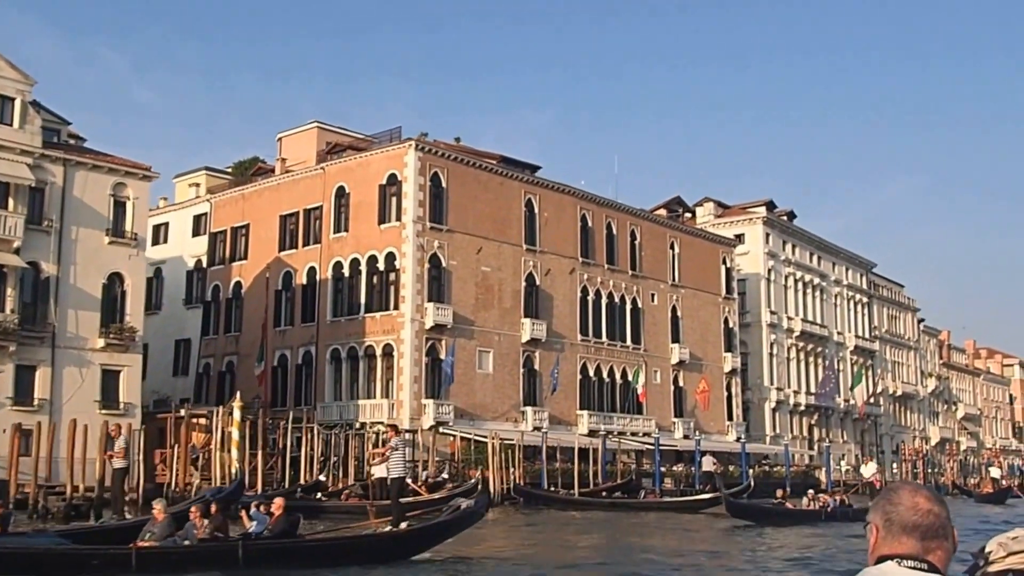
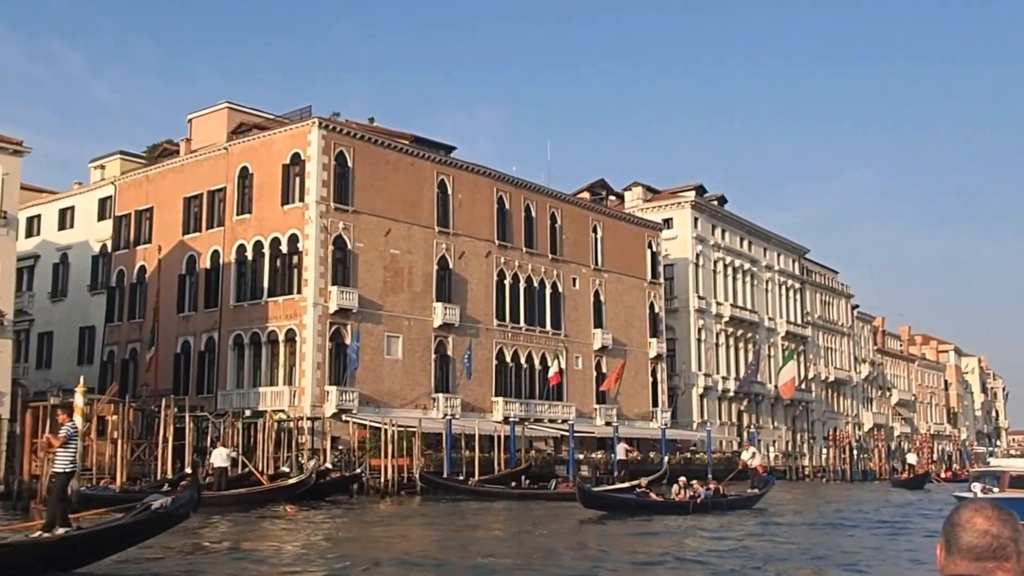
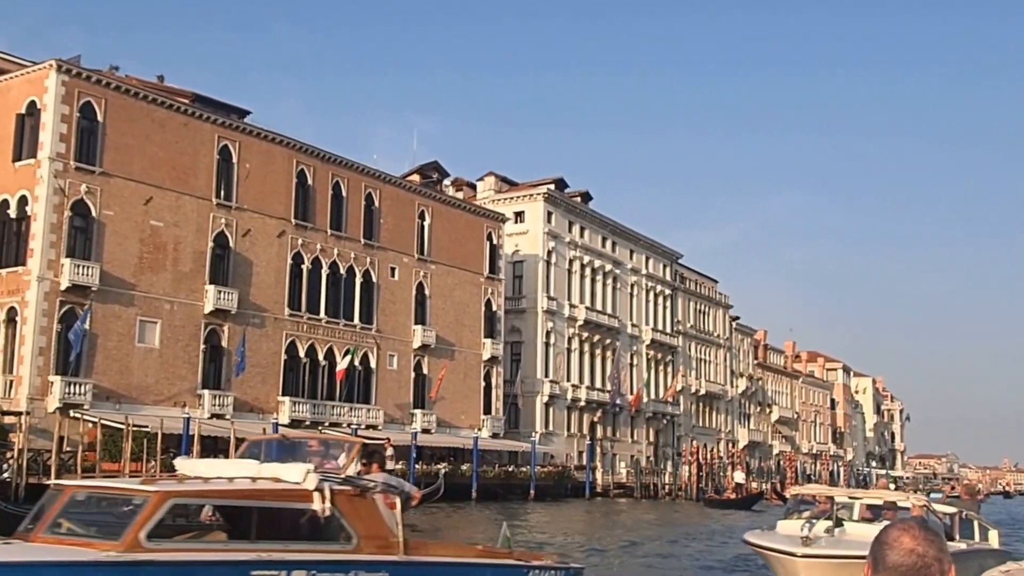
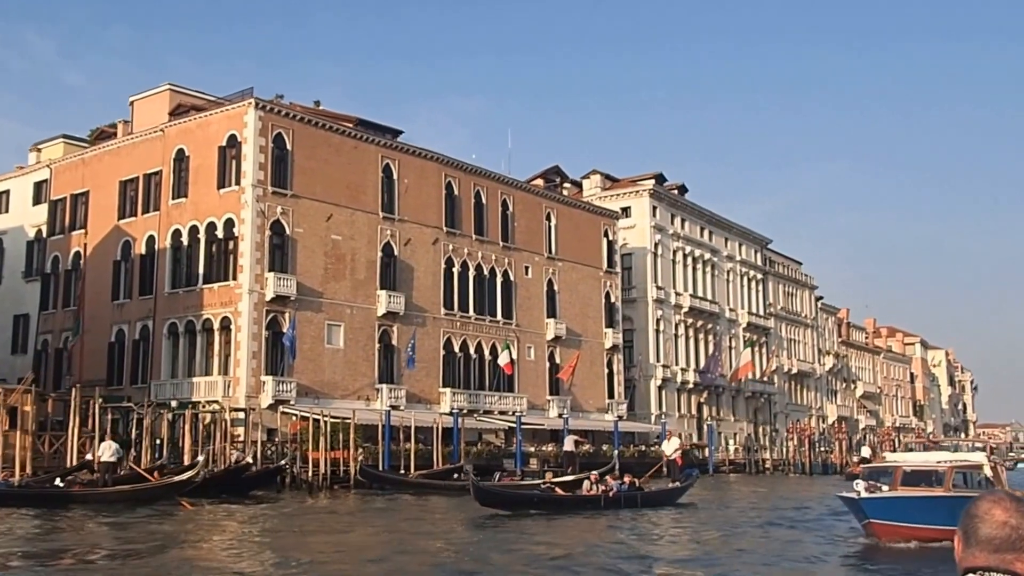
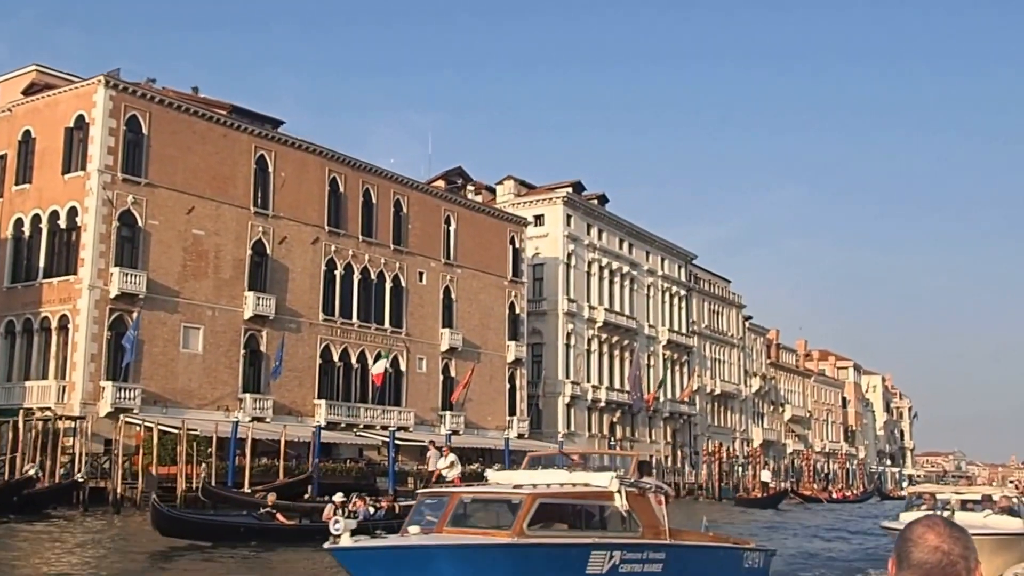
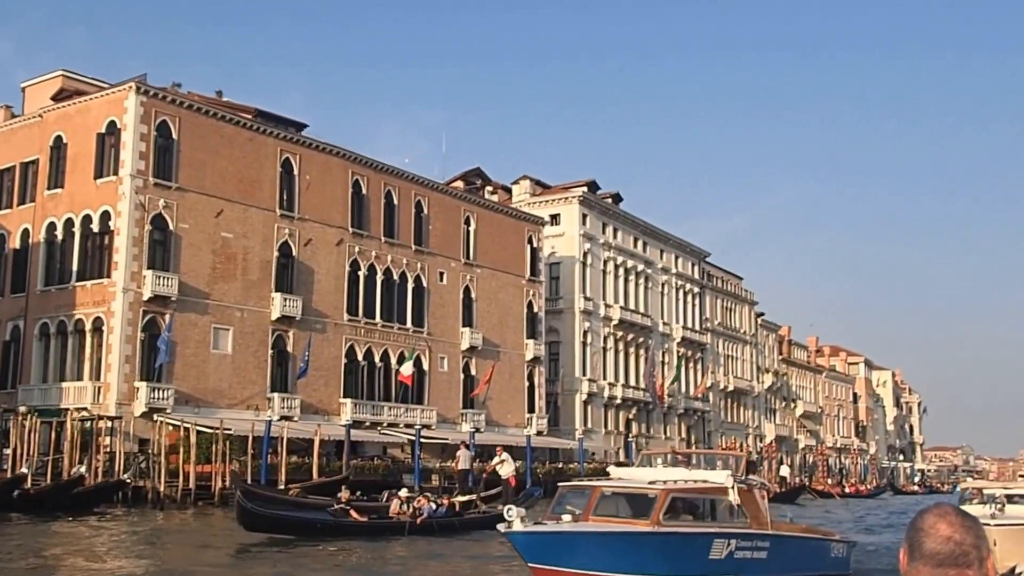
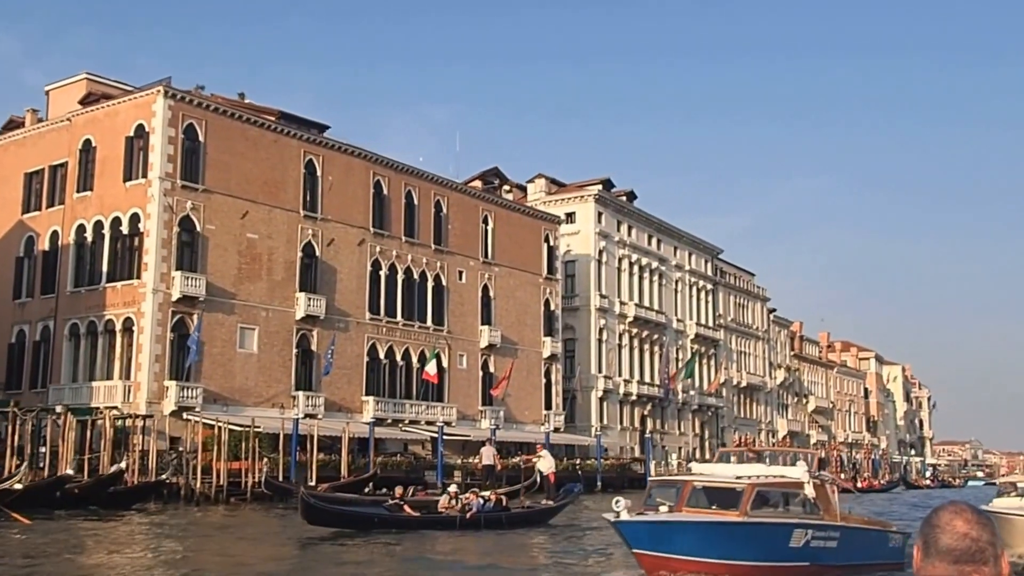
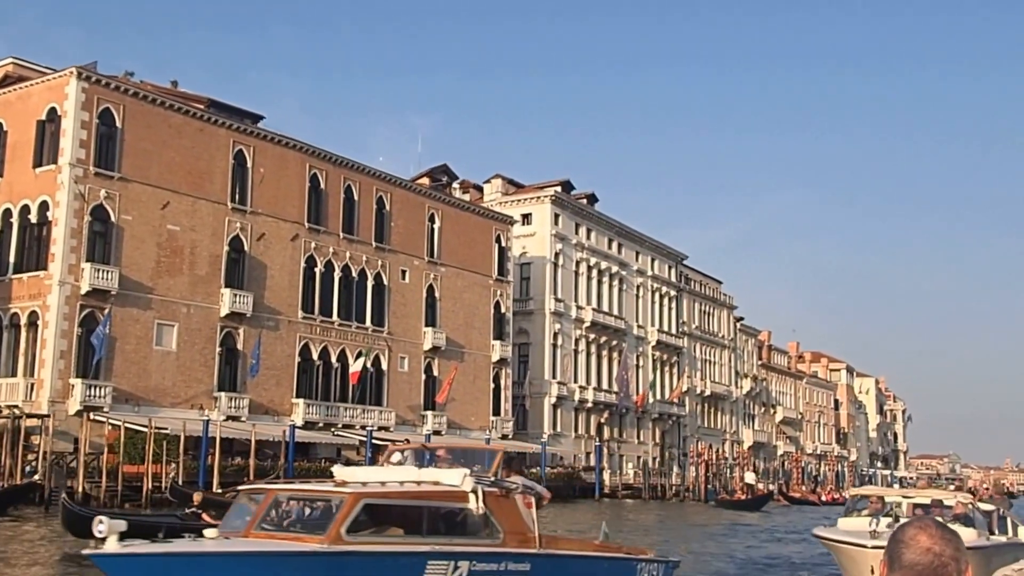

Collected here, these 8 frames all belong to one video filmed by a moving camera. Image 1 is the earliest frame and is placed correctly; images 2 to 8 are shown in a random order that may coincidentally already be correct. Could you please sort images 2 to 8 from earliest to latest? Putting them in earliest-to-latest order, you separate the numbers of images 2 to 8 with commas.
2, 4, 7, 6, 5, 8, 3
